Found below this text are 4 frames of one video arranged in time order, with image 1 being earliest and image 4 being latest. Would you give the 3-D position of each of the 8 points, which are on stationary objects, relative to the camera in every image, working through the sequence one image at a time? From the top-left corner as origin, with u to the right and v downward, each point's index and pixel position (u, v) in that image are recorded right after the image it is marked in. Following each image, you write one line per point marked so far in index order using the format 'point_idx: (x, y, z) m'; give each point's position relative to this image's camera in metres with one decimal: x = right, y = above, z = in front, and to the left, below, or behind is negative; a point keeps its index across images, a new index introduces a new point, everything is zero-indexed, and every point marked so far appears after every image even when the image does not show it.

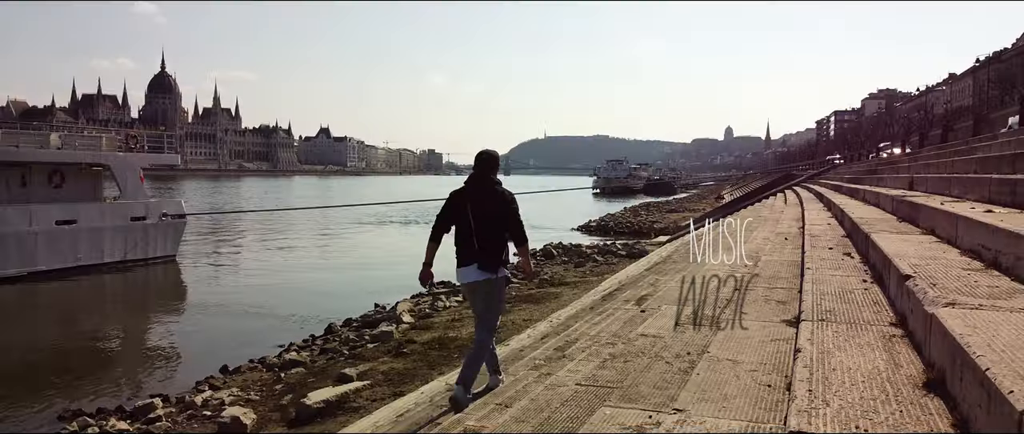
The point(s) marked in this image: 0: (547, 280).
0: (+0.8, -1.5, +15.0) m
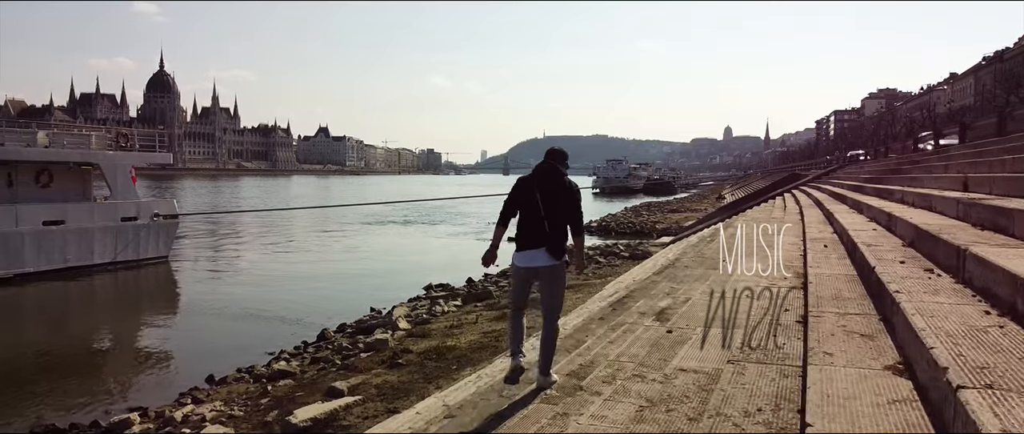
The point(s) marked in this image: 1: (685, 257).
0: (+0.8, -1.5, +14.5) m
1: (+2.6, -0.6, +10.0) m
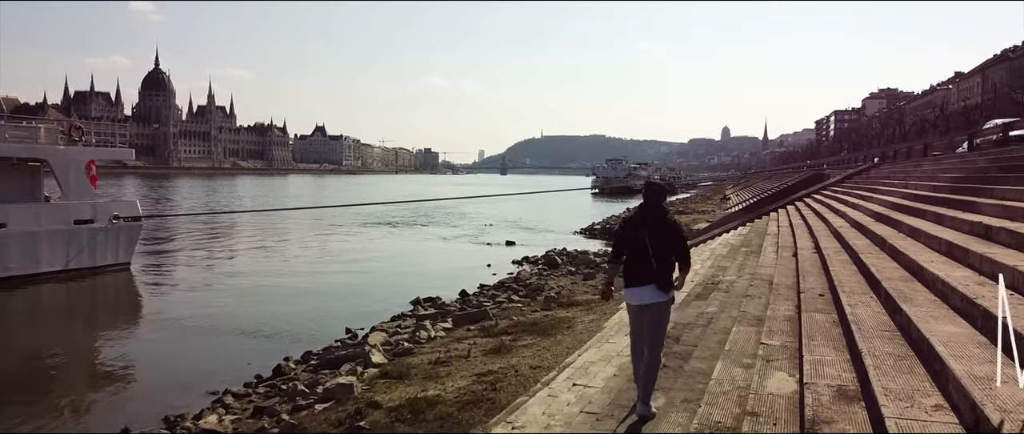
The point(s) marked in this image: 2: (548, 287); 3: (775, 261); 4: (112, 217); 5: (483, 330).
0: (+0.8, -1.6, +12.4) m
1: (+2.6, -0.7, +7.9) m
2: (+0.8, -1.6, +15.0) m
3: (+3.3, -0.5, +8.4) m
4: (-11.4, 0.0, +19.2) m
5: (-0.4, -1.7, +10.3) m
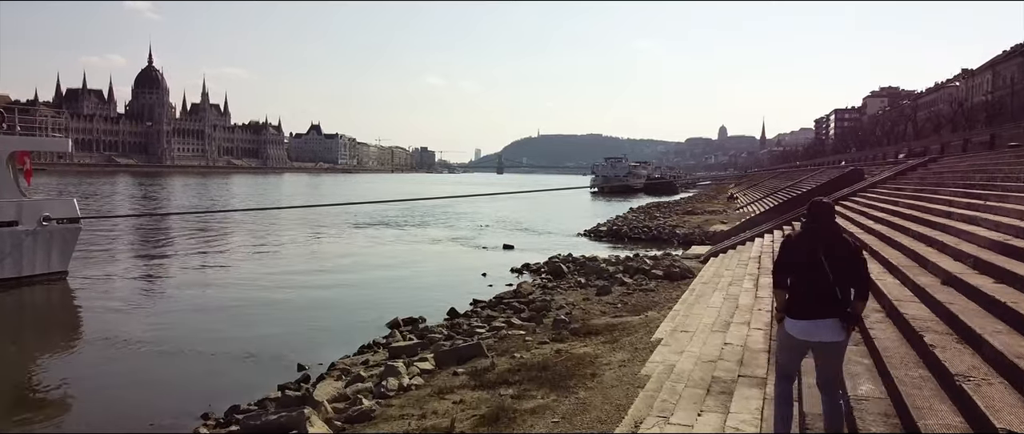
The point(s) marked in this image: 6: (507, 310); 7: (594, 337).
0: (+0.8, -1.7, +9.7) m
1: (+2.6, -0.8, +5.2) m
2: (+0.8, -1.6, +12.3) m
3: (+3.4, -0.6, +5.7) m
4: (-11.4, 0.0, +16.4) m
5: (-0.4, -1.8, +7.5) m
6: (-0.1, -1.7, +12.2) m
7: (+1.1, -1.7, +9.4) m
